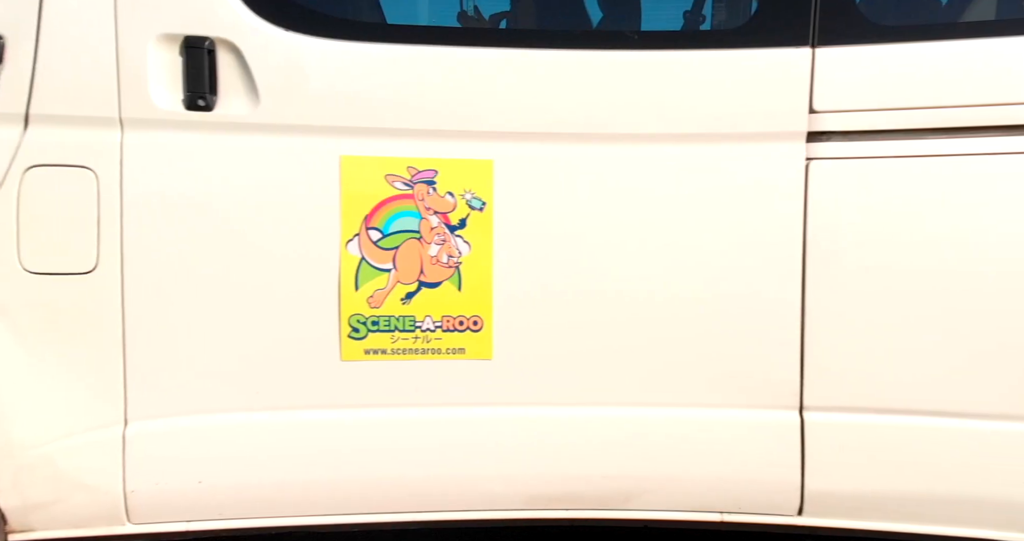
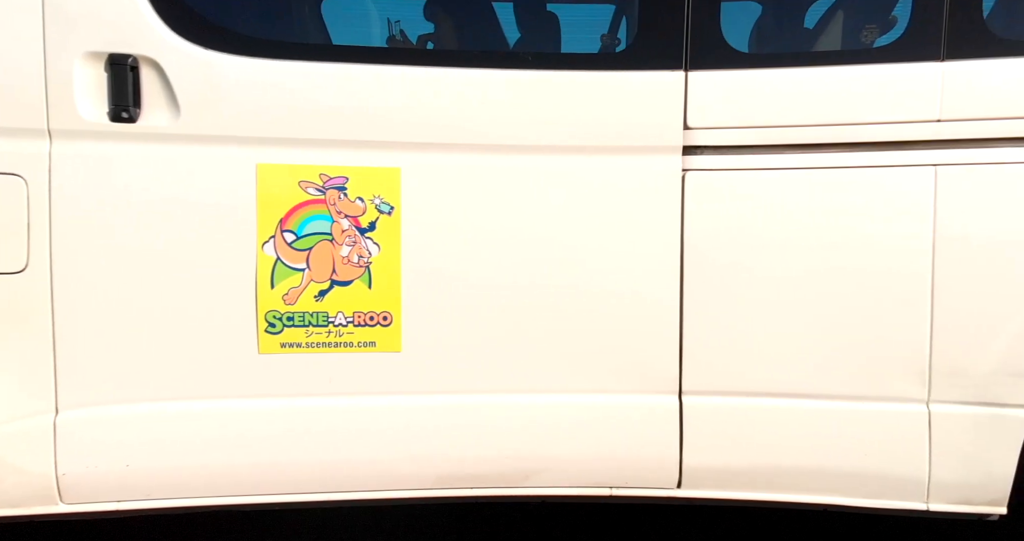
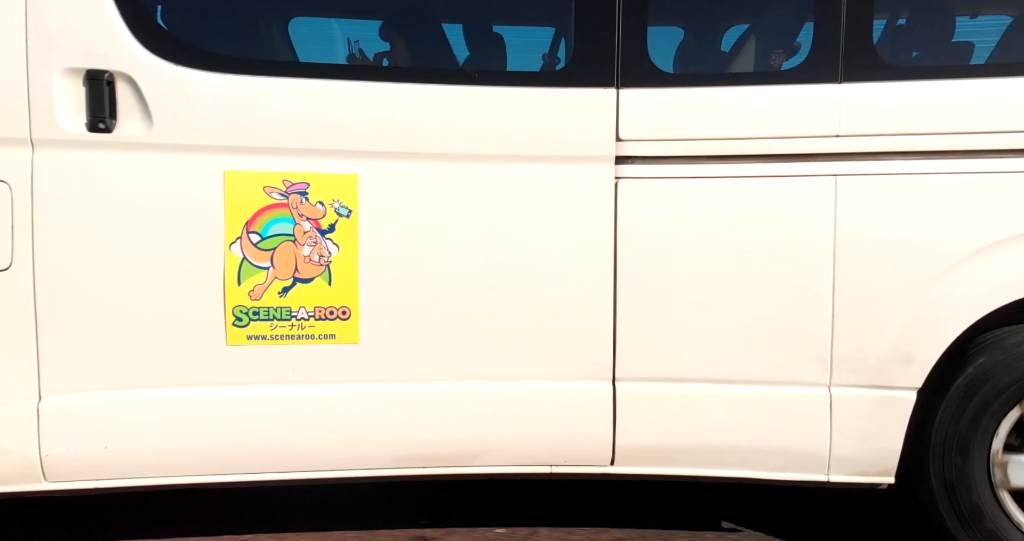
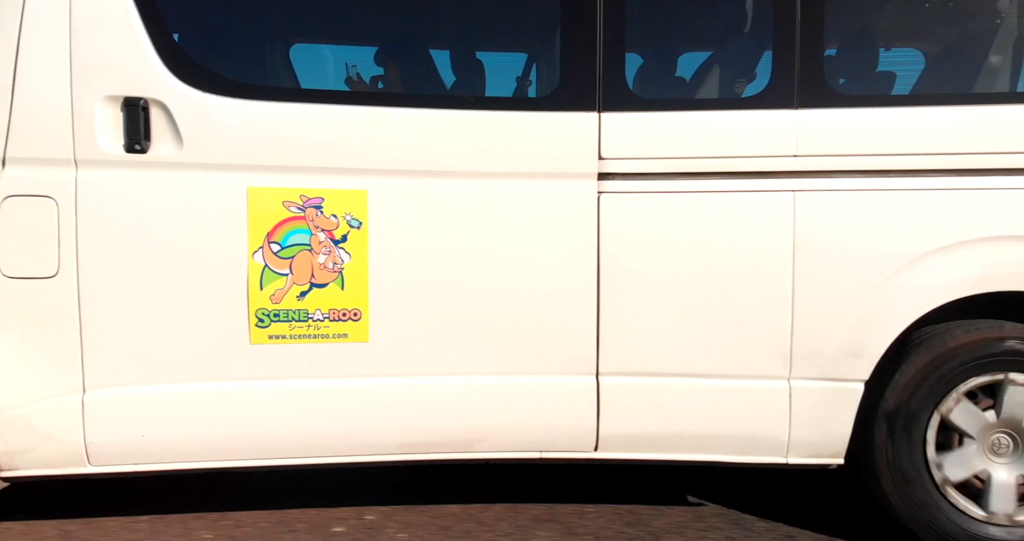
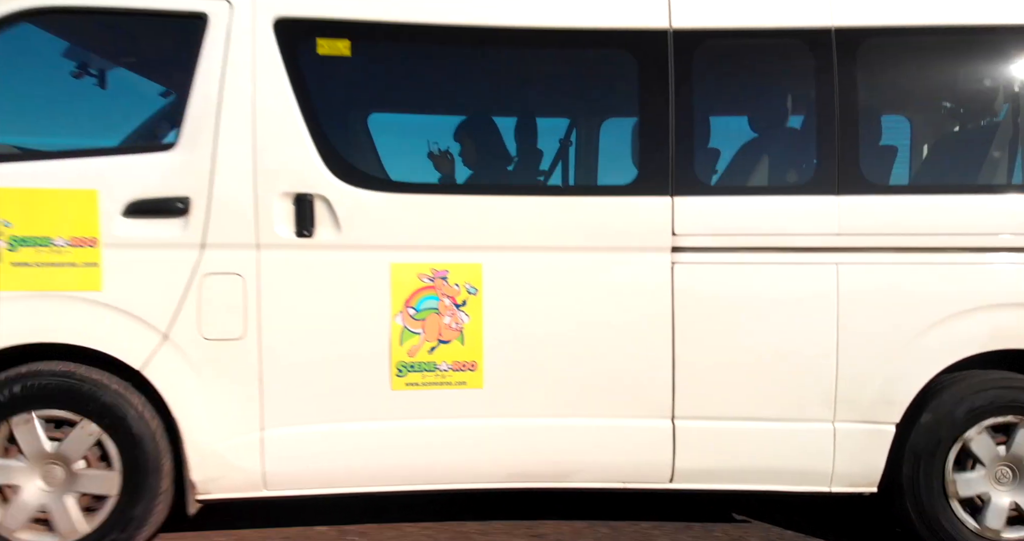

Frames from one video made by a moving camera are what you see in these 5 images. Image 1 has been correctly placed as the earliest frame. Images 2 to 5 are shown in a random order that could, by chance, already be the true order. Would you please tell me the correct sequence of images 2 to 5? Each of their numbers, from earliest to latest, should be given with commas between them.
2, 3, 4, 5
